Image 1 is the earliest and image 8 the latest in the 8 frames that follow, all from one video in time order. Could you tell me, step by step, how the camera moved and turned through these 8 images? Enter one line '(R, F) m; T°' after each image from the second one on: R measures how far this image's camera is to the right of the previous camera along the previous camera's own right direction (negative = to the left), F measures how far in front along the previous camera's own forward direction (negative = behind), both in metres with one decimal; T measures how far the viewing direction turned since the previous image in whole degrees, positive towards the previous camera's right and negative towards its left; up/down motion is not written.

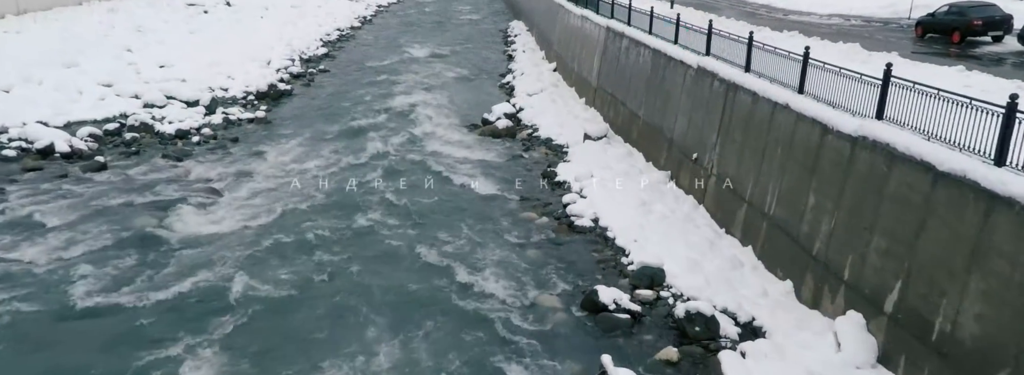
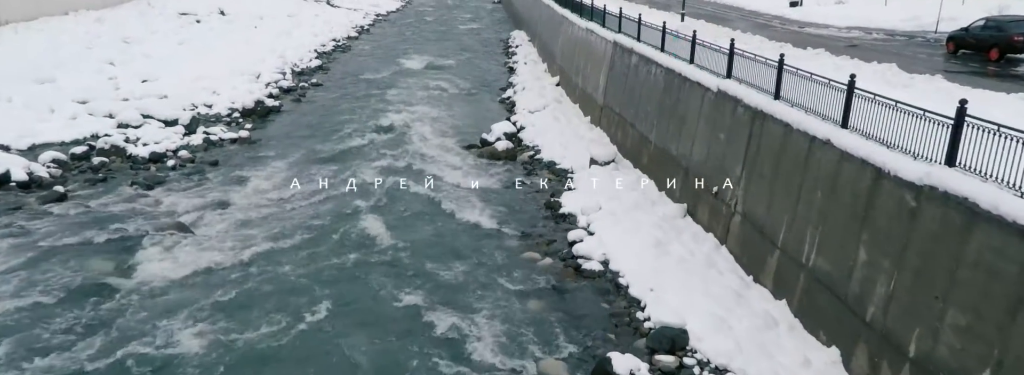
(0.0, +1.3) m; 0°
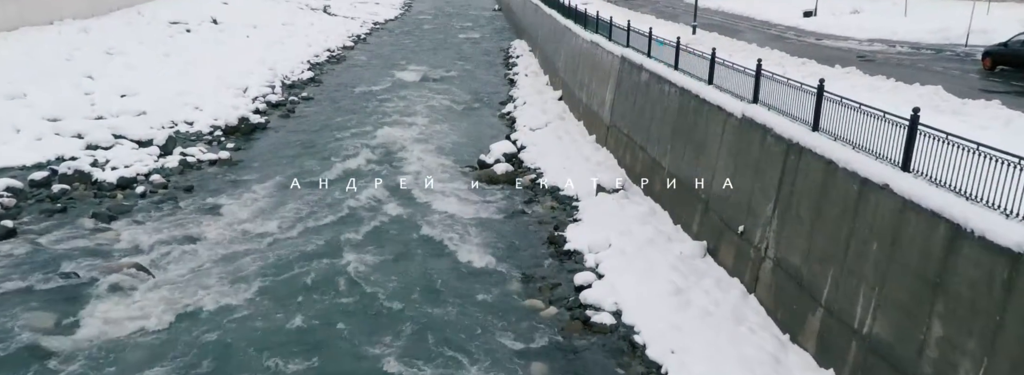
(0.0, +1.3) m; 0°
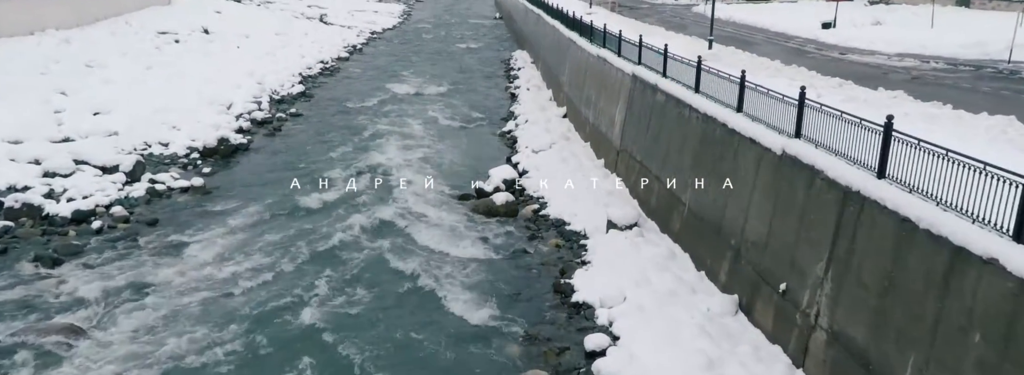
(0.0, +1.6) m; 0°
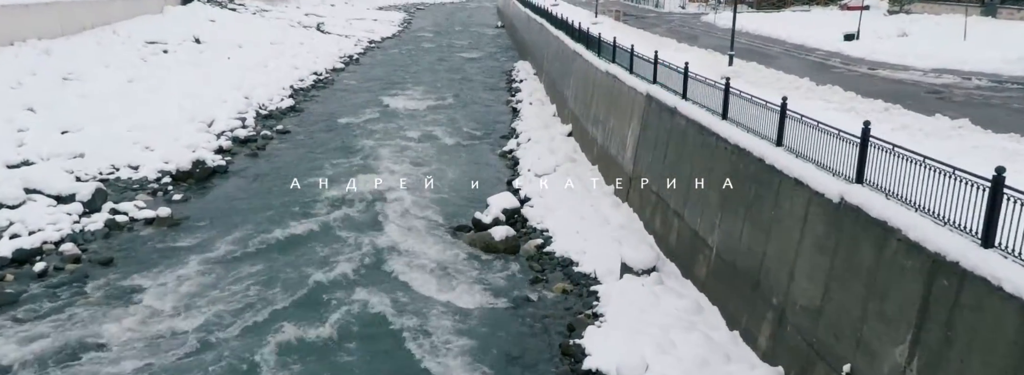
(0.0, +1.6) m; 0°
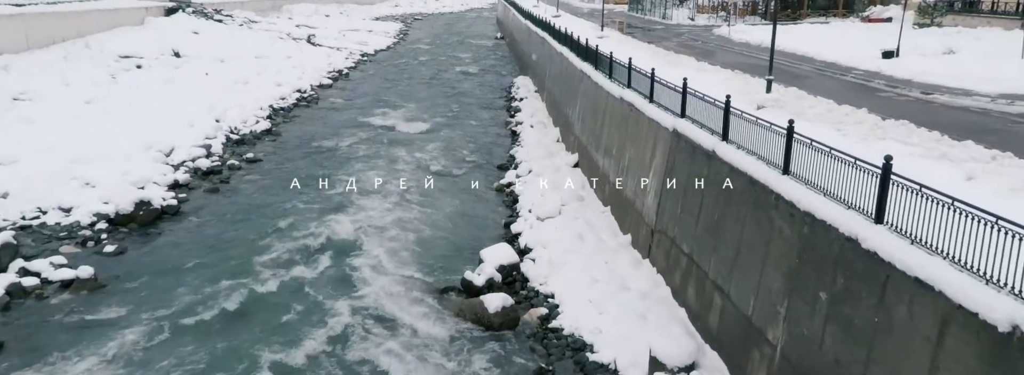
(0.0, +2.6) m; 0°
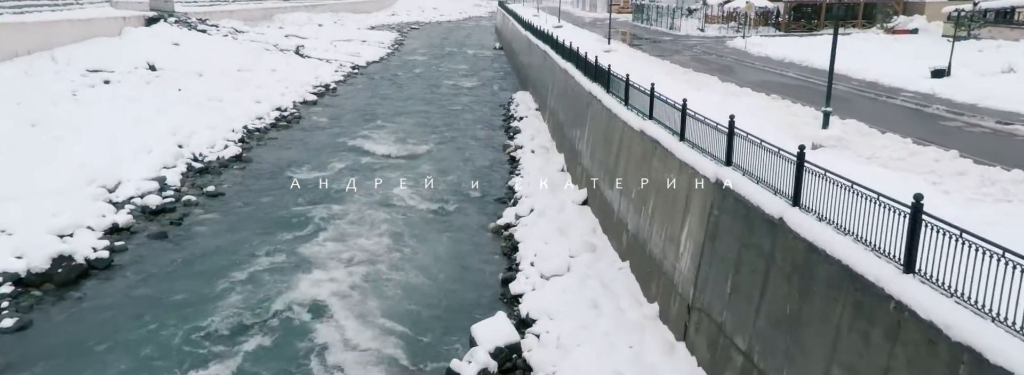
(0.0, +2.7) m; 0°
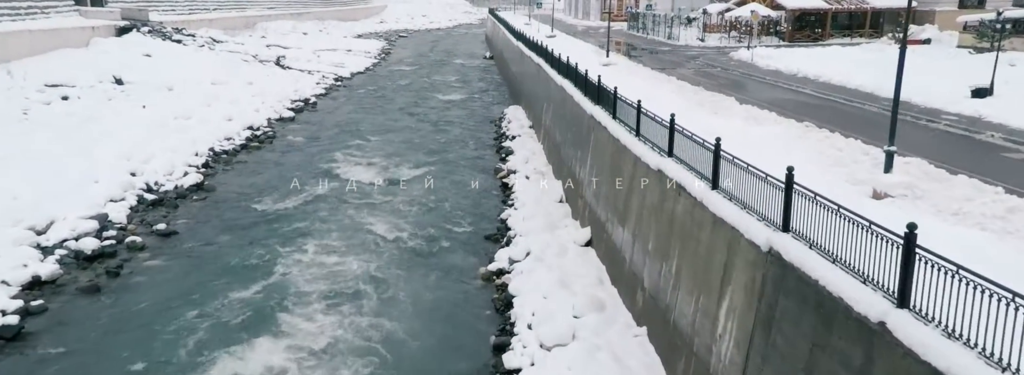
(0.0, +2.2) m; +1°
